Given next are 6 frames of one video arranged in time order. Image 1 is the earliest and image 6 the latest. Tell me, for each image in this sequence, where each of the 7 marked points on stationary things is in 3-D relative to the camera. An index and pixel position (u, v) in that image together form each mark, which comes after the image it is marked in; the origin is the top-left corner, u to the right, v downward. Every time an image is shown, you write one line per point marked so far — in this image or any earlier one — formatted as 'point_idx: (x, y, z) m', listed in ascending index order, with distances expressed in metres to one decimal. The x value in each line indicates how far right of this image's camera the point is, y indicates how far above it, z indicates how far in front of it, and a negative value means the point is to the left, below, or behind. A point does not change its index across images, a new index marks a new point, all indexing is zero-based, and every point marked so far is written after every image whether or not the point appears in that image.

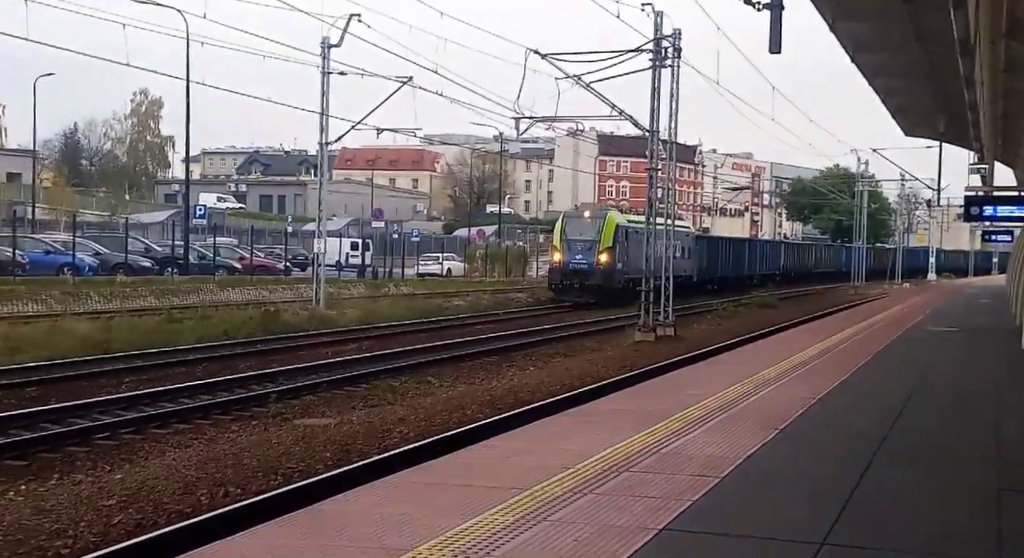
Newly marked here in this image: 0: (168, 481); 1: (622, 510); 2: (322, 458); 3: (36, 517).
0: (-3.8, -2.2, +14.3) m
1: (+1.0, -2.2, +11.8) m
2: (-2.4, -2.2, +16.0) m
3: (-4.5, -2.2, +12.1) m
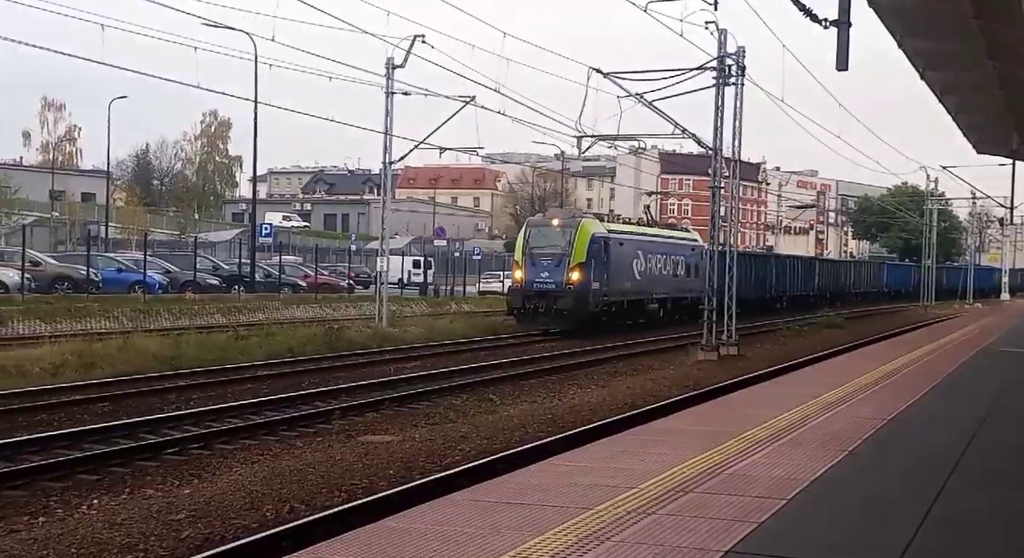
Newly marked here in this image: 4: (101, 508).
0: (-3.1, -2.4, +14.4) m
1: (+1.6, -2.3, +11.8) m
2: (-1.6, -2.4, +16.1) m
3: (-3.9, -2.4, +12.3) m
4: (-4.3, -2.3, +13.4) m
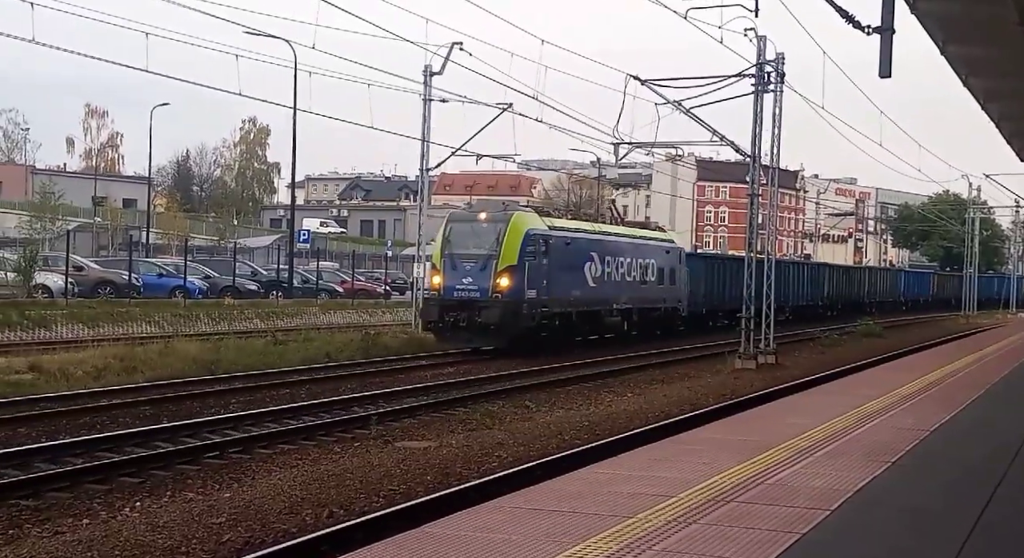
0: (-2.7, -2.5, +14.5) m
1: (+2.0, -2.4, +11.7) m
2: (-1.1, -2.5, +16.2) m
3: (-3.5, -2.4, +12.4) m
4: (-3.9, -2.4, +13.5) m
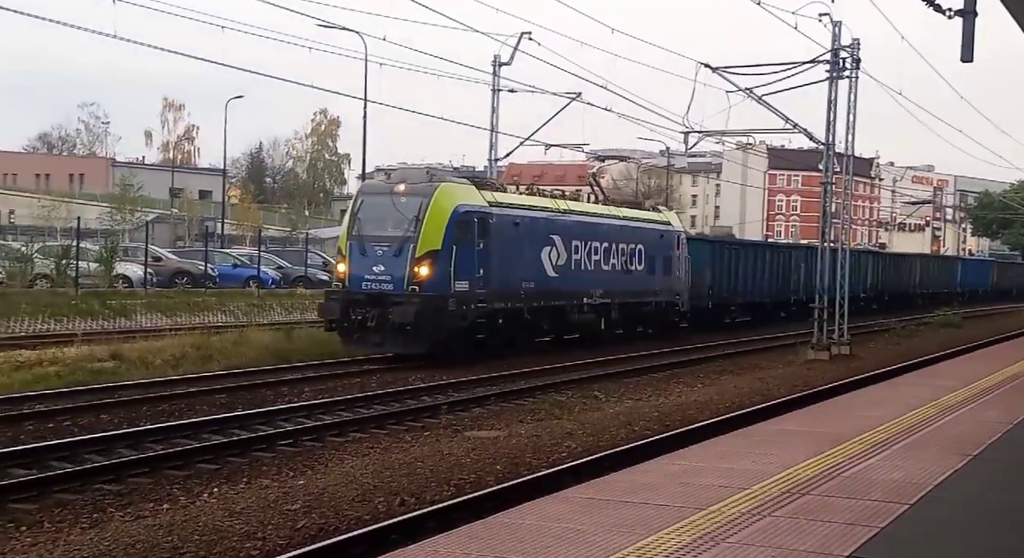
0: (-1.8, -2.4, +14.6) m
1: (+2.7, -2.3, +11.6) m
2: (-0.2, -2.4, +16.2) m
3: (-2.7, -2.3, +12.5) m
4: (-3.1, -2.3, +13.7) m
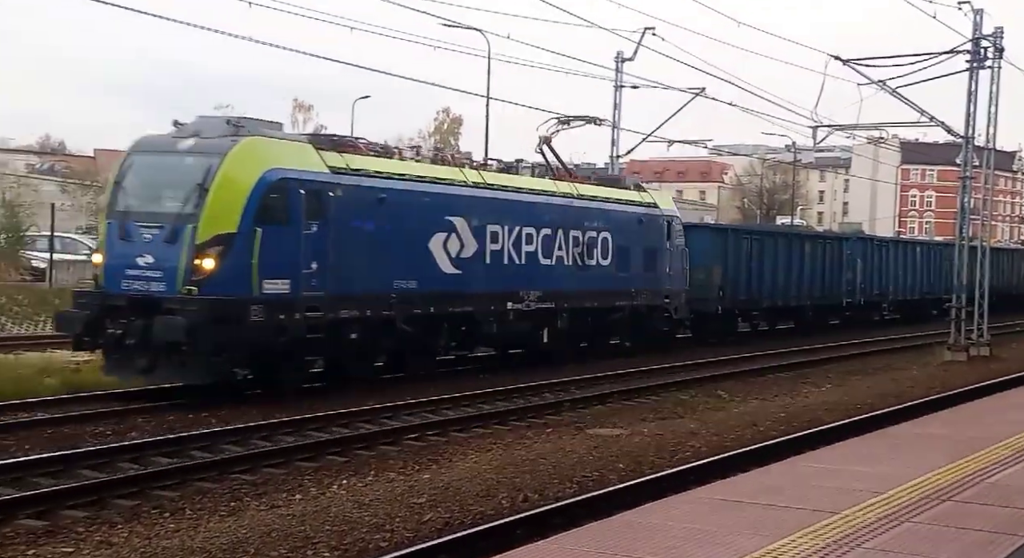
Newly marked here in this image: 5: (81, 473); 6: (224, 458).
0: (-0.4, -2.3, +14.4) m
1: (+3.8, -2.2, +11.1) m
2: (+1.4, -2.3, +15.9) m
3: (-1.5, -2.2, +12.5) m
4: (-1.7, -2.2, +13.6) m
5: (-4.2, -1.9, +12.7) m
6: (-3.0, -1.9, +13.7) m
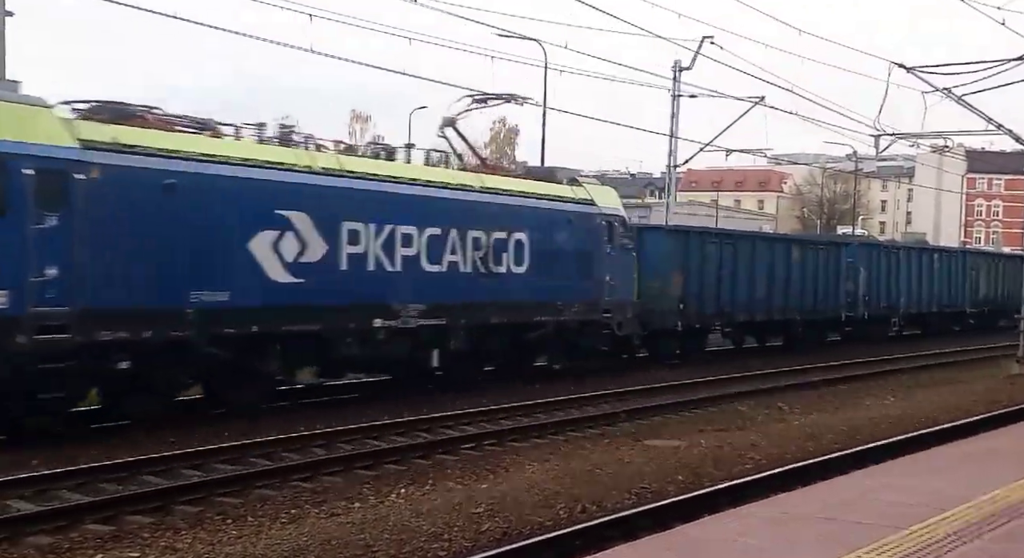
0: (+0.3, -2.4, +14.3) m
1: (+4.4, -2.3, +10.7) m
2: (+2.1, -2.4, +15.6) m
3: (-0.9, -2.3, +12.4) m
4: (-1.1, -2.3, +13.5) m
5: (-3.6, -2.0, +12.8) m
6: (-2.4, -2.0, +13.6) m
